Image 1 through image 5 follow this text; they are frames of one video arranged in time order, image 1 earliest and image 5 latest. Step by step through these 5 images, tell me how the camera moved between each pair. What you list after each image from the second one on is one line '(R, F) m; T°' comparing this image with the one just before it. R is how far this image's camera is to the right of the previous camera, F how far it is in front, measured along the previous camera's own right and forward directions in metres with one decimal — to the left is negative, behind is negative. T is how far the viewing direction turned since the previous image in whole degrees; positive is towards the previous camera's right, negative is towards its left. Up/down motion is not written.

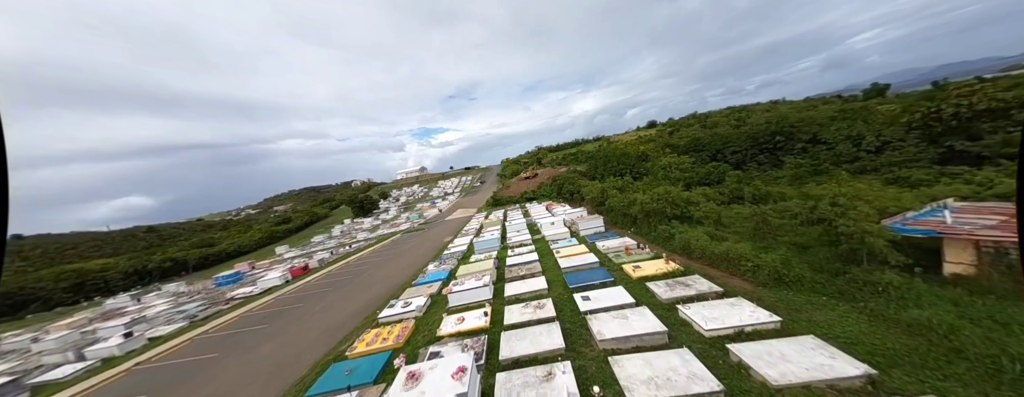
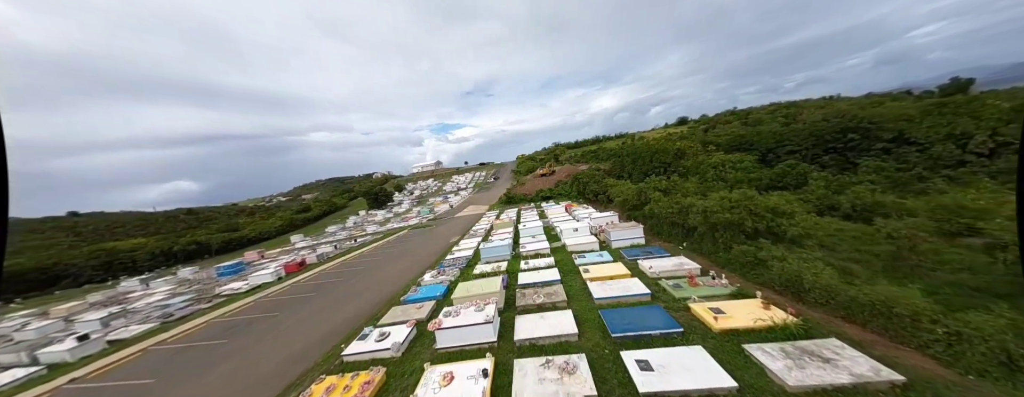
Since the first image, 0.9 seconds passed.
(-0.2, +4.2) m; -3°
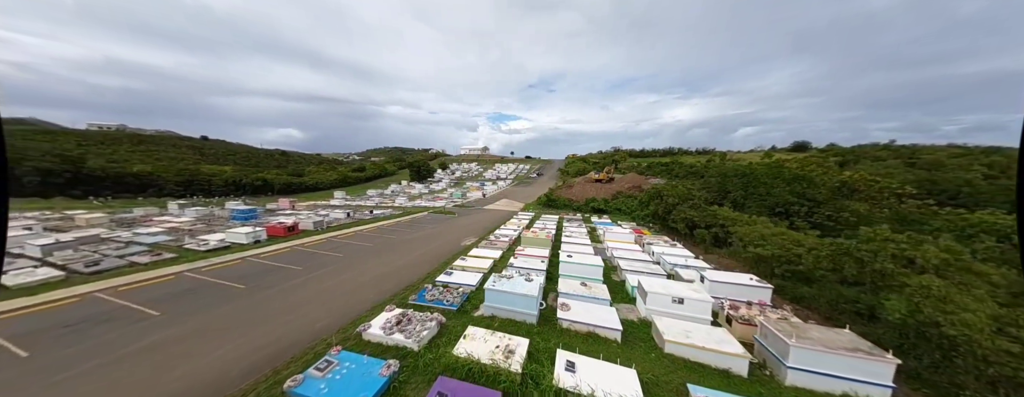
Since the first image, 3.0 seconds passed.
(-0.7, +9.2) m; -9°
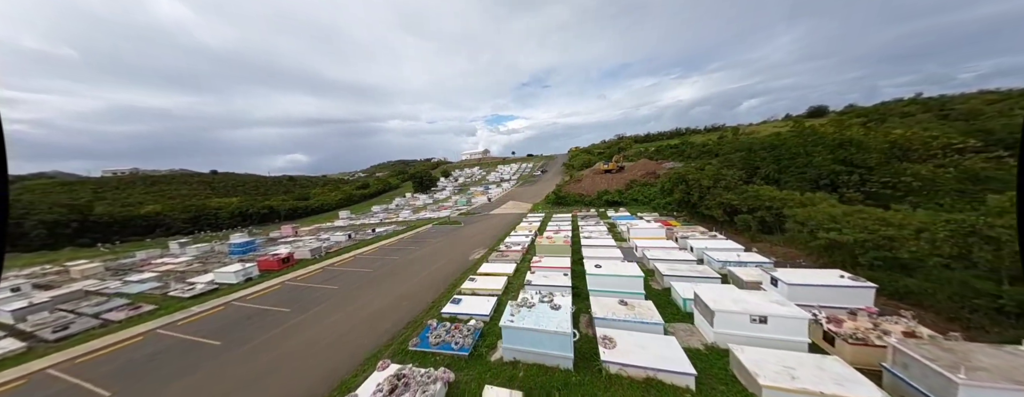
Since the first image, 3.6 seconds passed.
(-0.2, +2.4) m; -1°
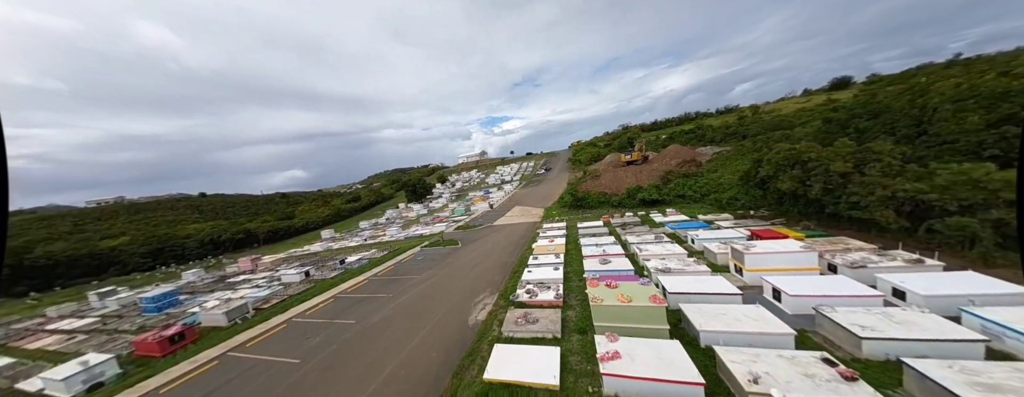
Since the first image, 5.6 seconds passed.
(-1.0, +7.9) m; 0°
